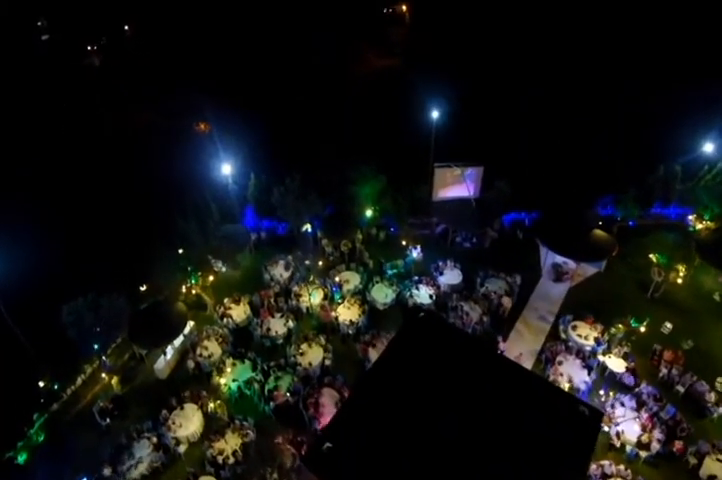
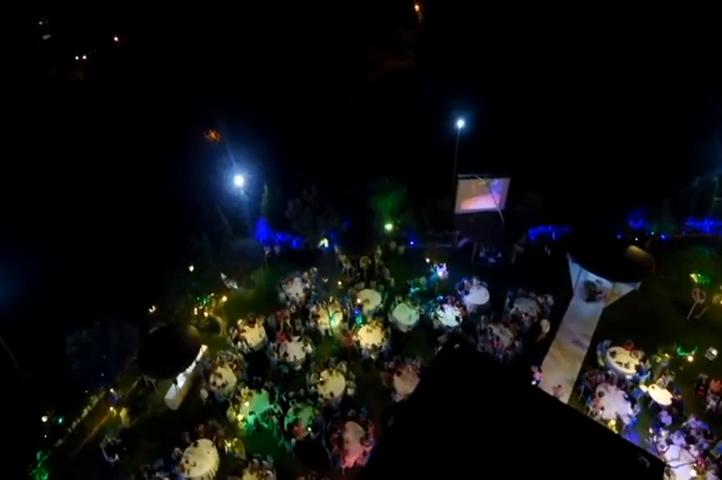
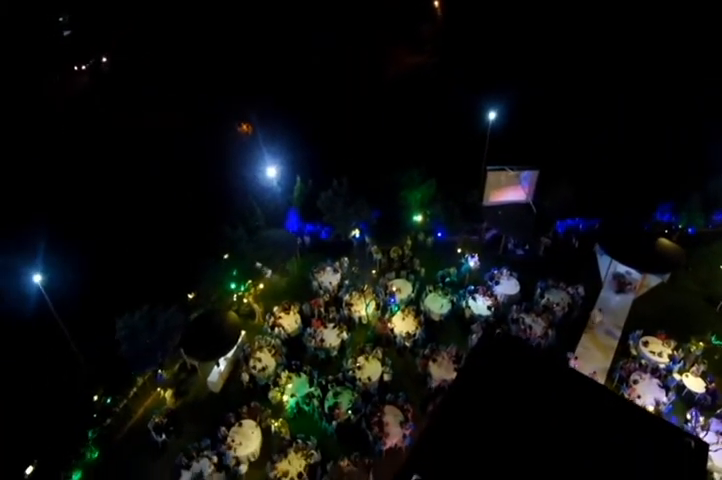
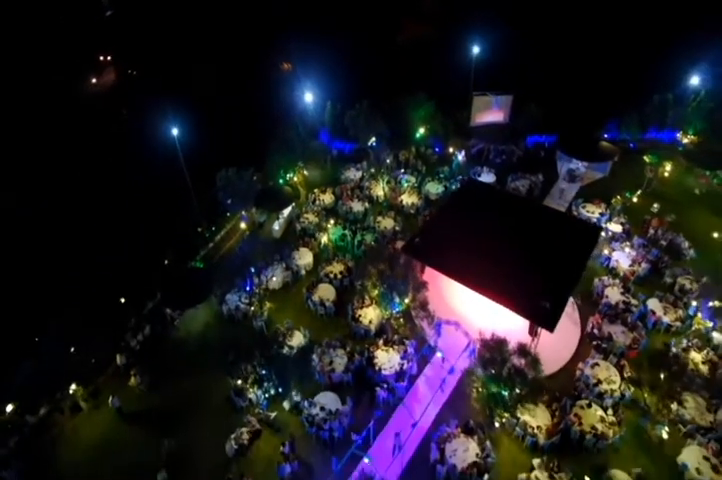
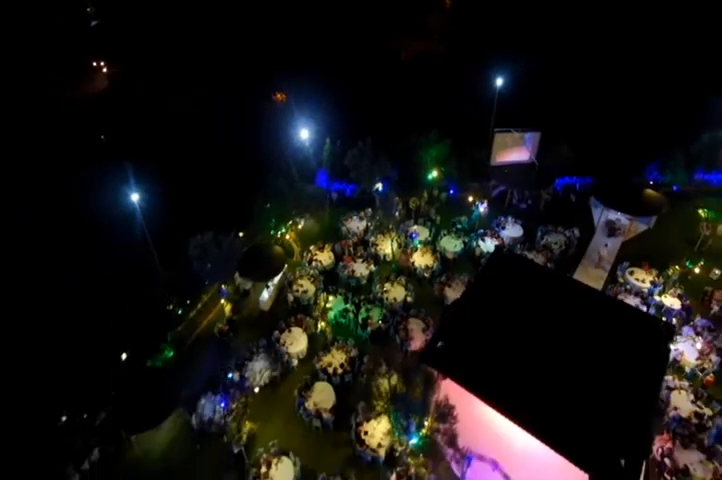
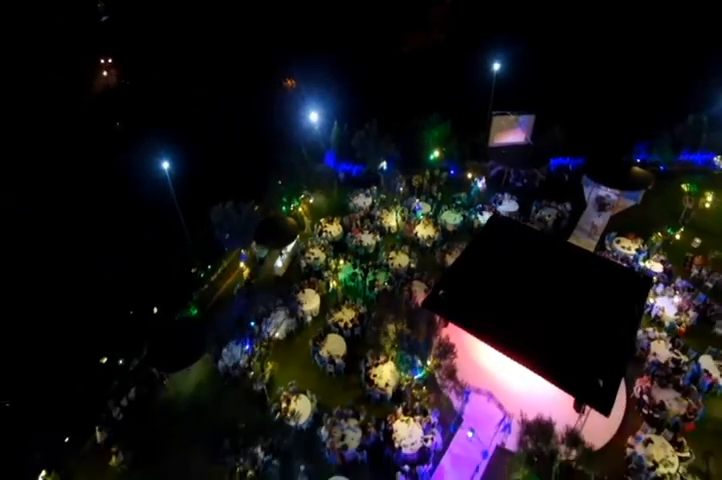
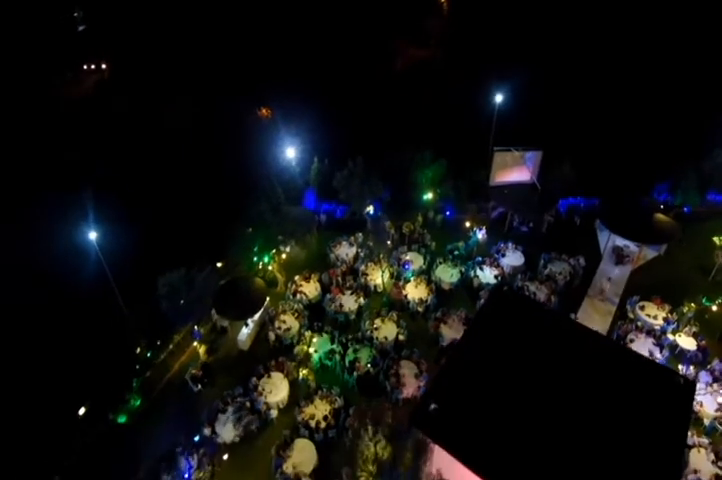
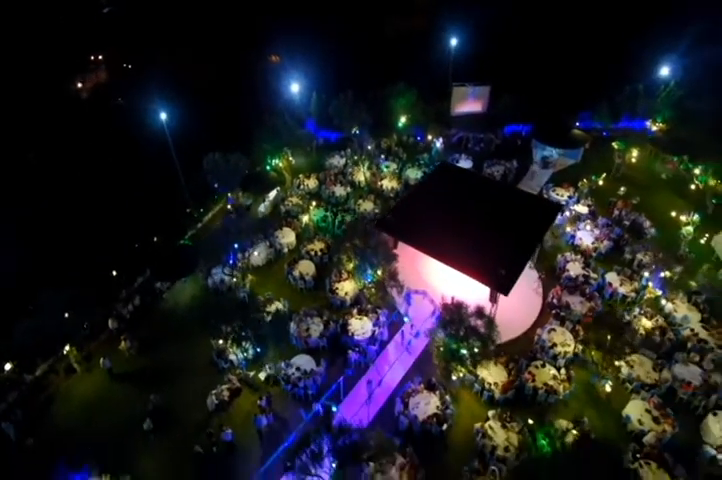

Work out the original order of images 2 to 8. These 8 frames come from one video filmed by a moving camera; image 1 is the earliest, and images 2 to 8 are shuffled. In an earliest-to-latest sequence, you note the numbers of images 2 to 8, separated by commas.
2, 3, 7, 5, 6, 4, 8
